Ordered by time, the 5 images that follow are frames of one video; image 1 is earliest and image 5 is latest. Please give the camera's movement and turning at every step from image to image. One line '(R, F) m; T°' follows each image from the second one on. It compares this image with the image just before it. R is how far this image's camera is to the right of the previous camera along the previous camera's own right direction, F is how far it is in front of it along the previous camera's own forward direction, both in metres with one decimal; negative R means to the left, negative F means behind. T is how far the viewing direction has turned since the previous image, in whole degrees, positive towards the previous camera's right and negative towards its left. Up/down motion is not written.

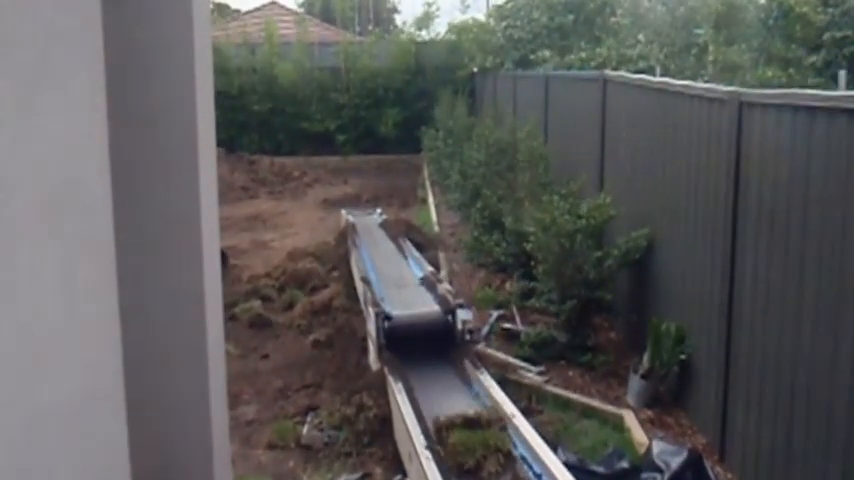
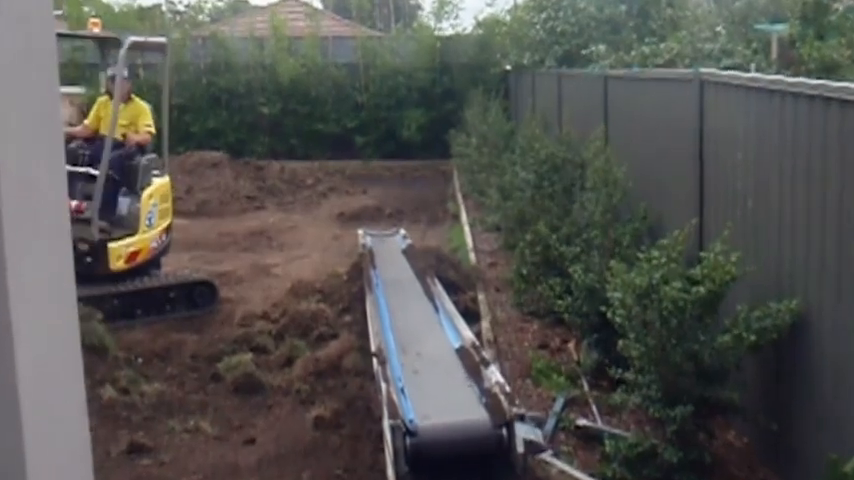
(-0.2, +2.4) m; -1°
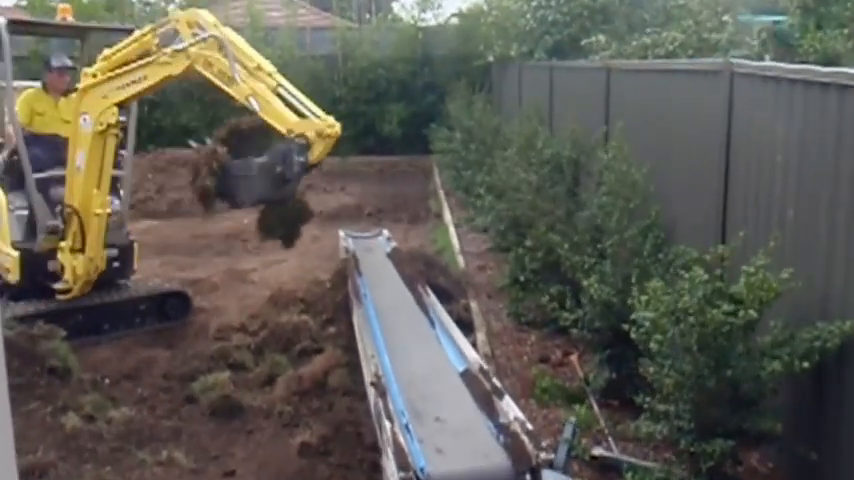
(-0.1, +0.6) m; +2°
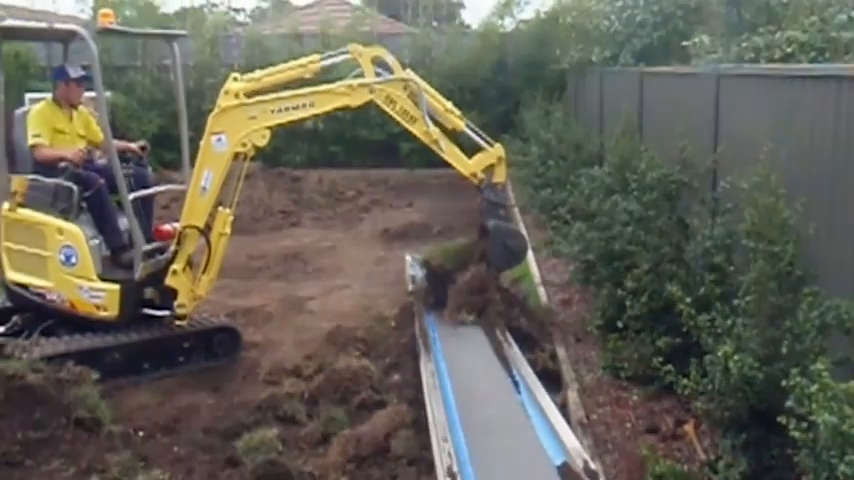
(-0.1, +1.2) m; -4°
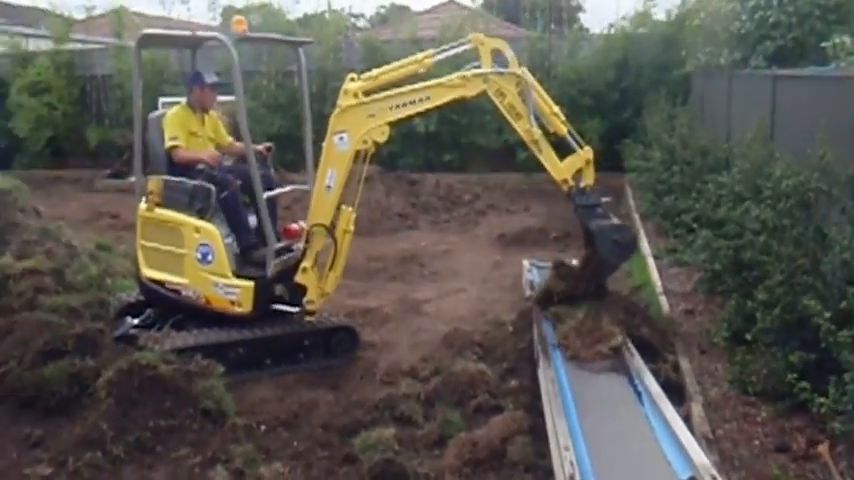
(-0.1, 0.0) m; -7°
